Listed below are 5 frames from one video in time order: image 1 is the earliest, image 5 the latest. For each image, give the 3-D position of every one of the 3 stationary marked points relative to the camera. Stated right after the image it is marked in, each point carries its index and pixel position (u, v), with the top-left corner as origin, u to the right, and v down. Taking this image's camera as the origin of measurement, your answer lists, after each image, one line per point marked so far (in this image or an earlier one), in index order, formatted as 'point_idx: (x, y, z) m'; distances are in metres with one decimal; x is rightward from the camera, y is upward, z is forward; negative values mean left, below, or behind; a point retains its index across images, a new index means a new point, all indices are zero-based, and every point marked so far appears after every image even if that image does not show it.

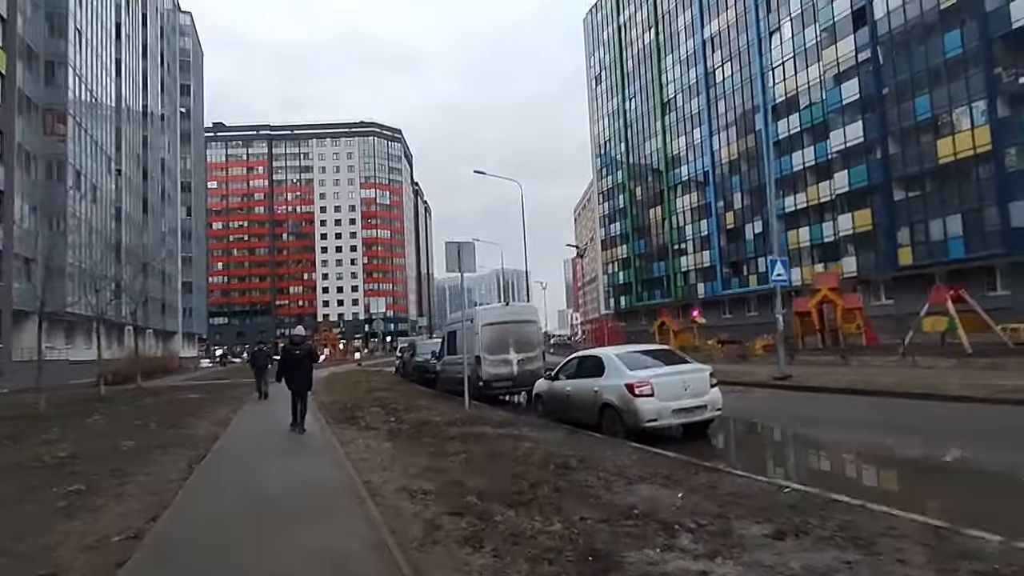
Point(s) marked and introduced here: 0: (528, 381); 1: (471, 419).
0: (+0.5, -2.8, +17.9) m
1: (-0.9, -2.9, +13.1) m
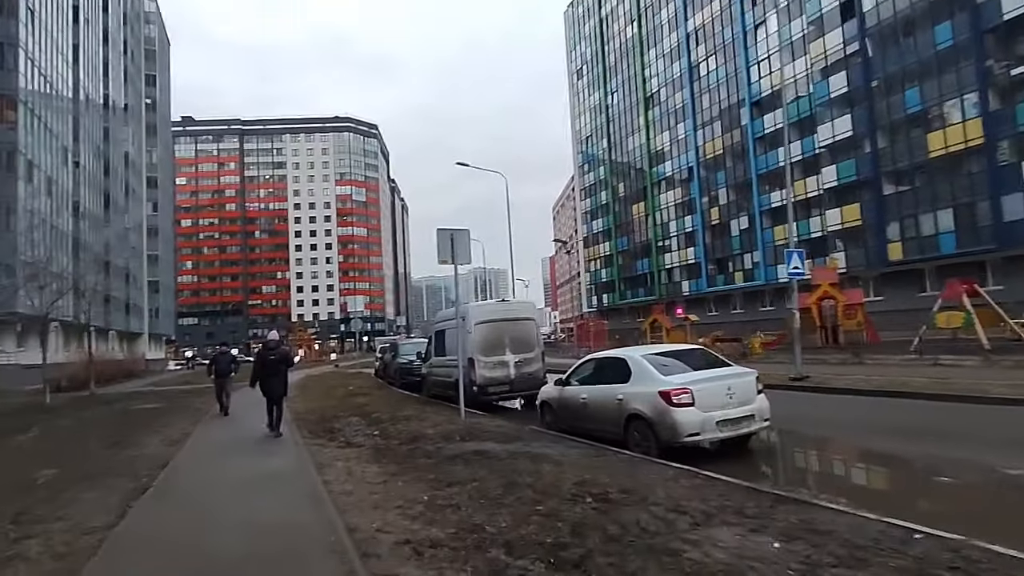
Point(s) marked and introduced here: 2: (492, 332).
0: (+0.4, -2.7, +16.2) m
1: (-0.8, -2.8, +11.4) m
2: (-0.6, -1.2, +16.2) m
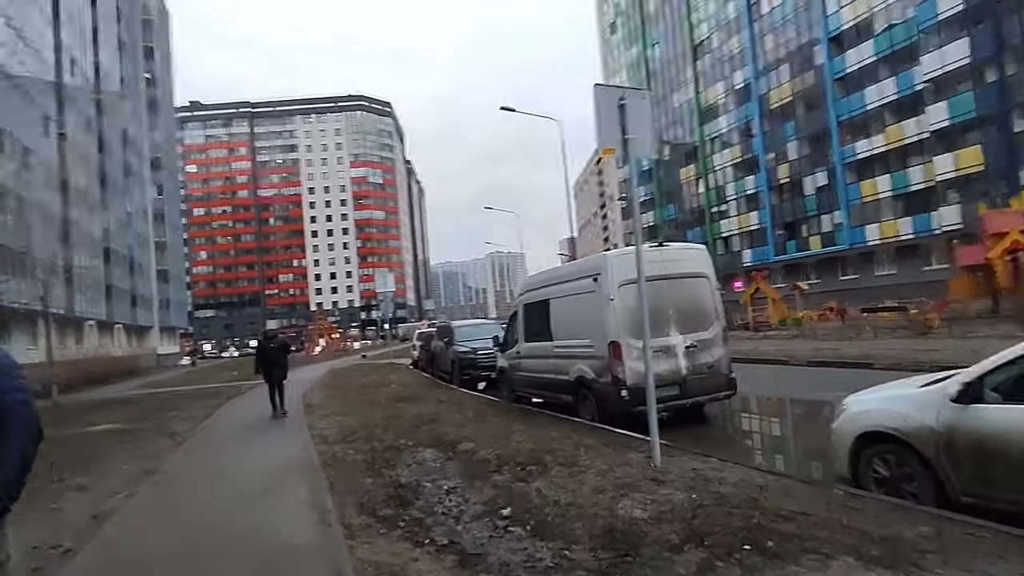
0: (+3.2, -1.6, +9.7) m
1: (+1.9, -1.9, +4.9) m
2: (+2.2, -0.2, +9.6) m
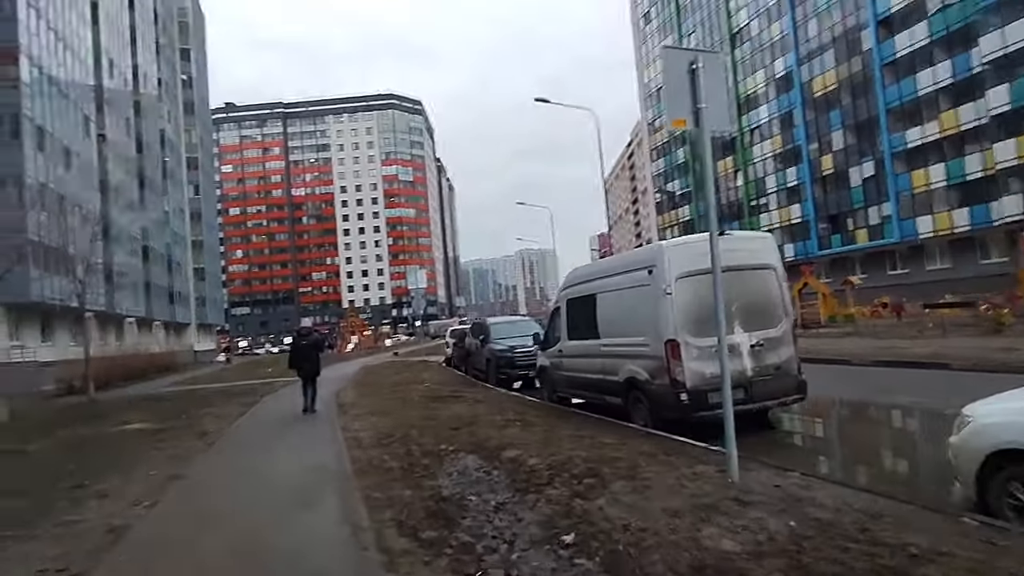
0: (+3.9, -1.5, +8.8) m
1: (+2.4, -1.8, +4.1) m
2: (+2.9, 0.0, +8.7) m
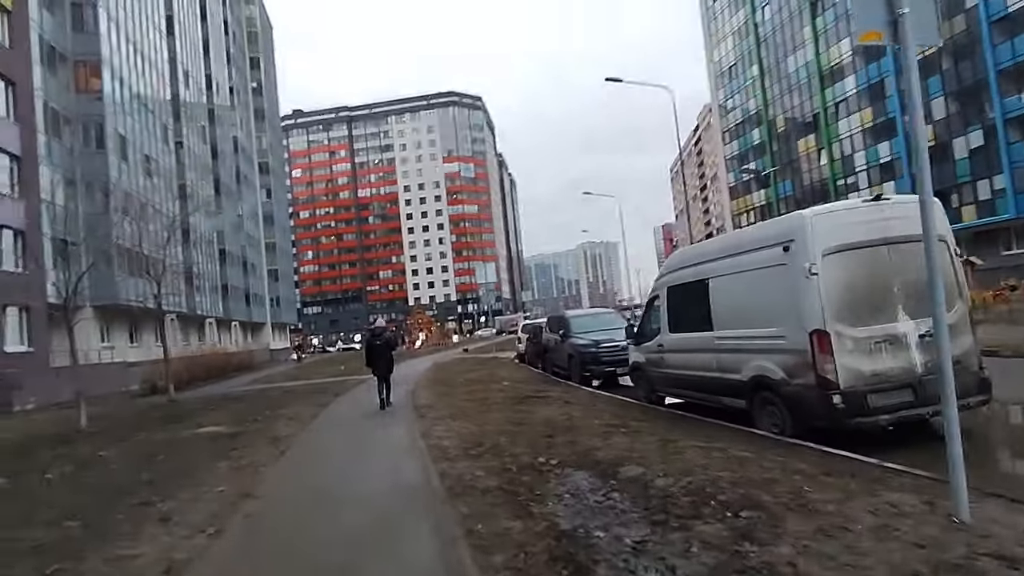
0: (+5.3, -1.2, +7.0) m
1: (+3.2, -1.6, +2.5) m
2: (+4.2, +0.2, +7.1) m
